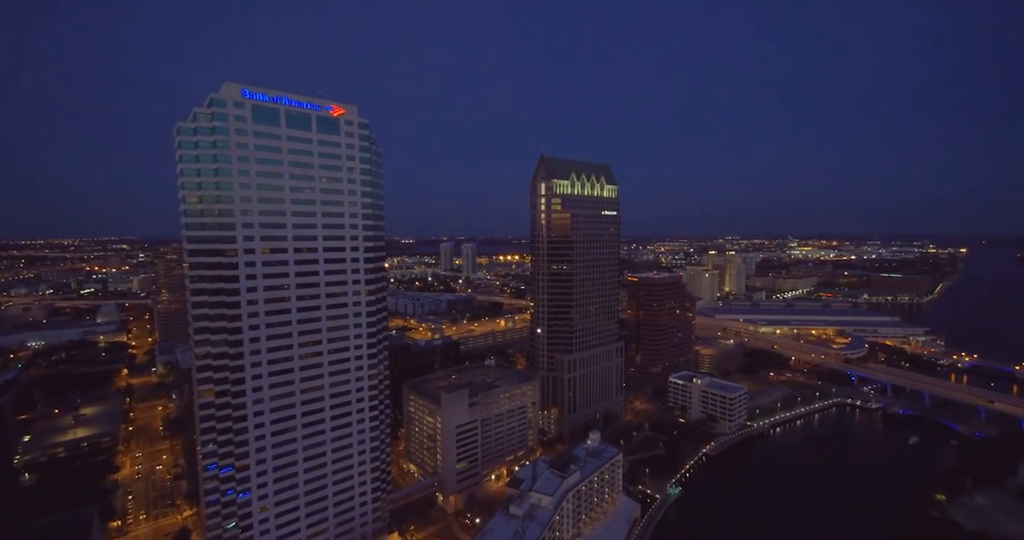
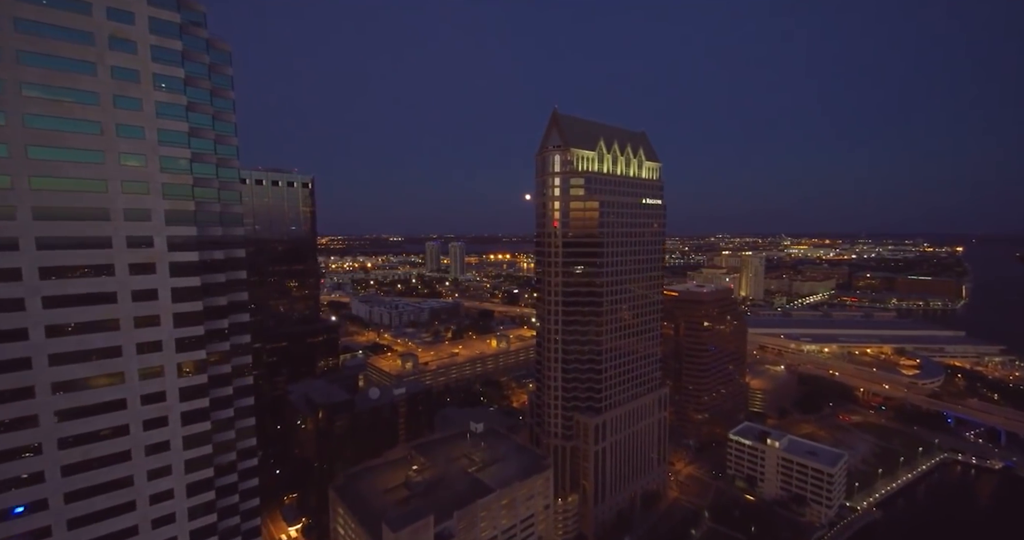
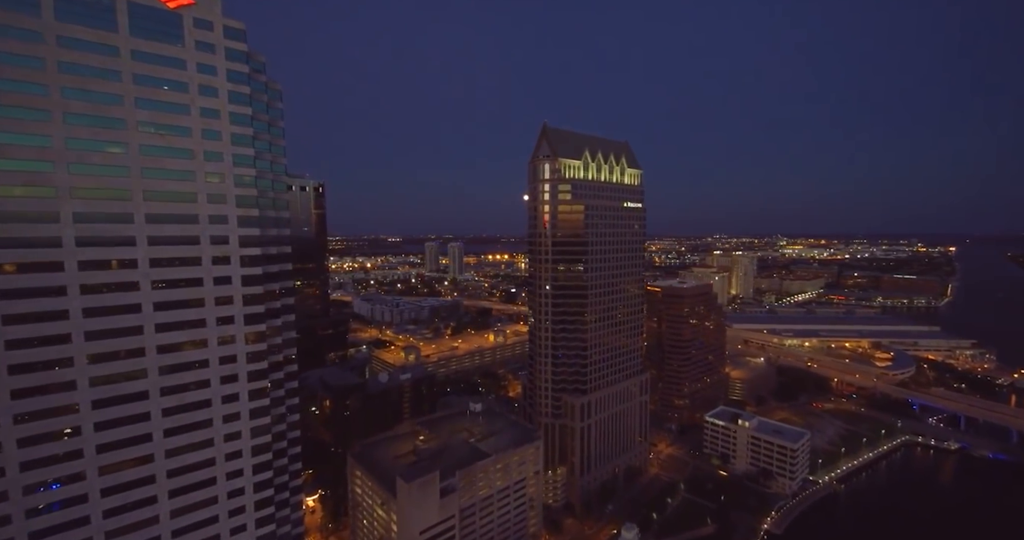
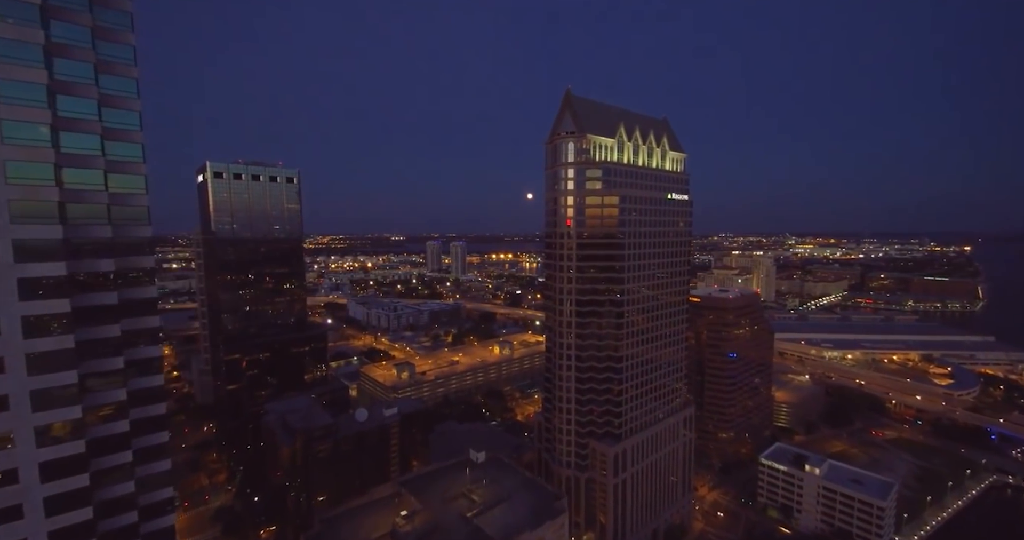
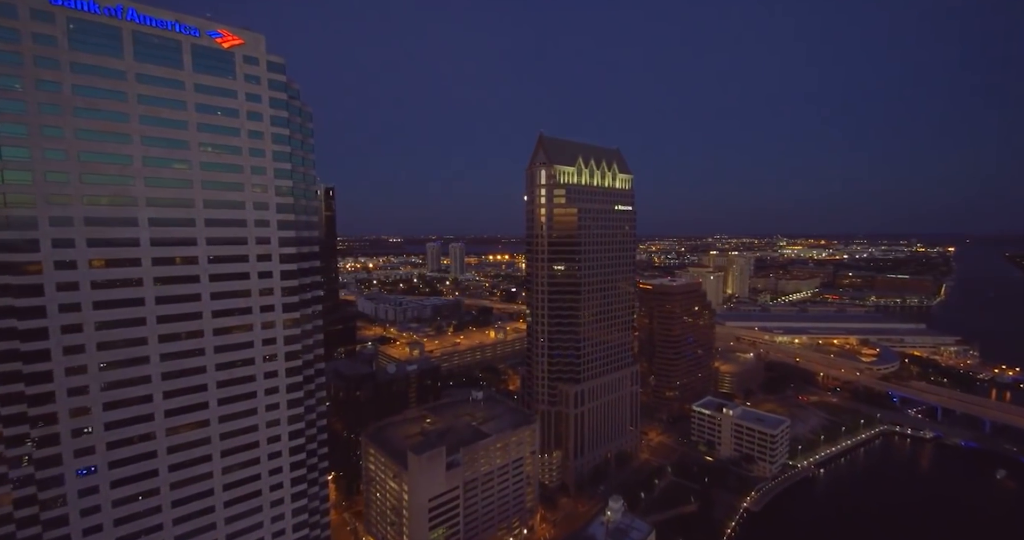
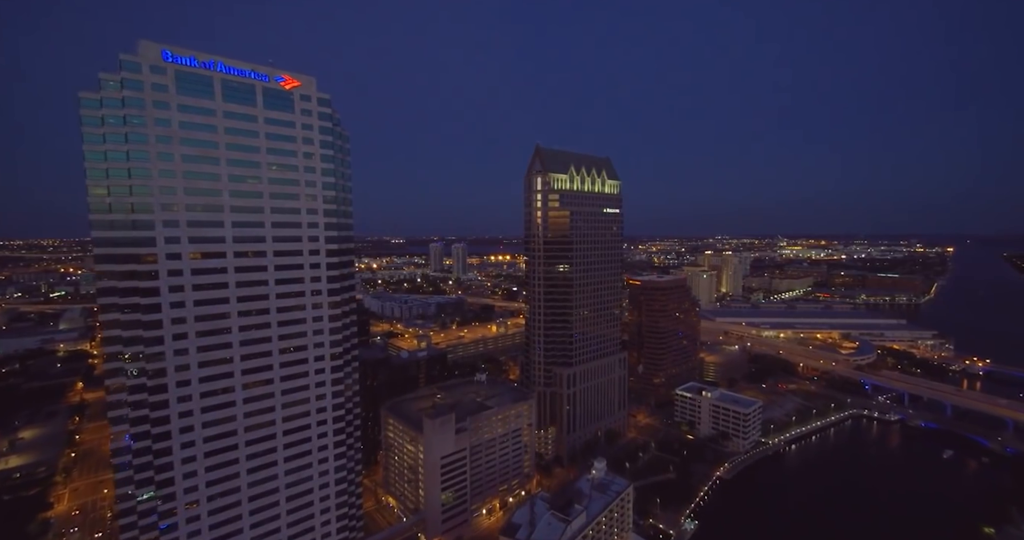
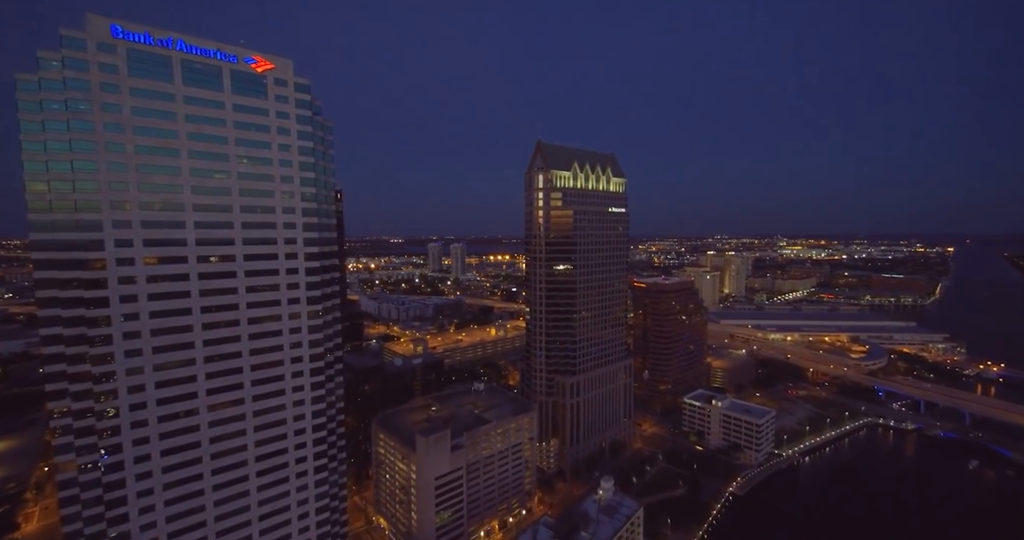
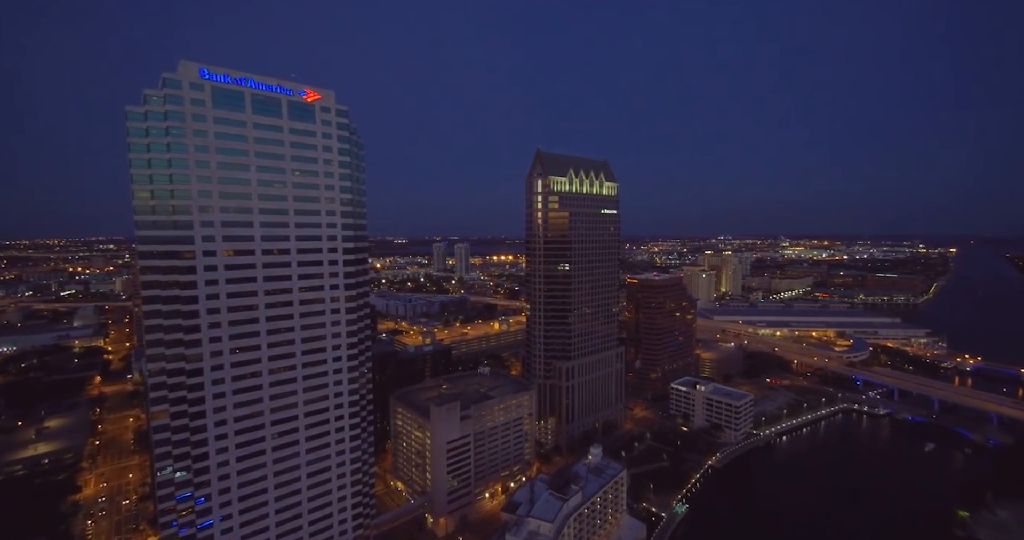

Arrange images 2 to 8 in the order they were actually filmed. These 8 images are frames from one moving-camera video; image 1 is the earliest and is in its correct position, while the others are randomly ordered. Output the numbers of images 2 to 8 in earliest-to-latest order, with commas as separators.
8, 6, 7, 5, 3, 2, 4
